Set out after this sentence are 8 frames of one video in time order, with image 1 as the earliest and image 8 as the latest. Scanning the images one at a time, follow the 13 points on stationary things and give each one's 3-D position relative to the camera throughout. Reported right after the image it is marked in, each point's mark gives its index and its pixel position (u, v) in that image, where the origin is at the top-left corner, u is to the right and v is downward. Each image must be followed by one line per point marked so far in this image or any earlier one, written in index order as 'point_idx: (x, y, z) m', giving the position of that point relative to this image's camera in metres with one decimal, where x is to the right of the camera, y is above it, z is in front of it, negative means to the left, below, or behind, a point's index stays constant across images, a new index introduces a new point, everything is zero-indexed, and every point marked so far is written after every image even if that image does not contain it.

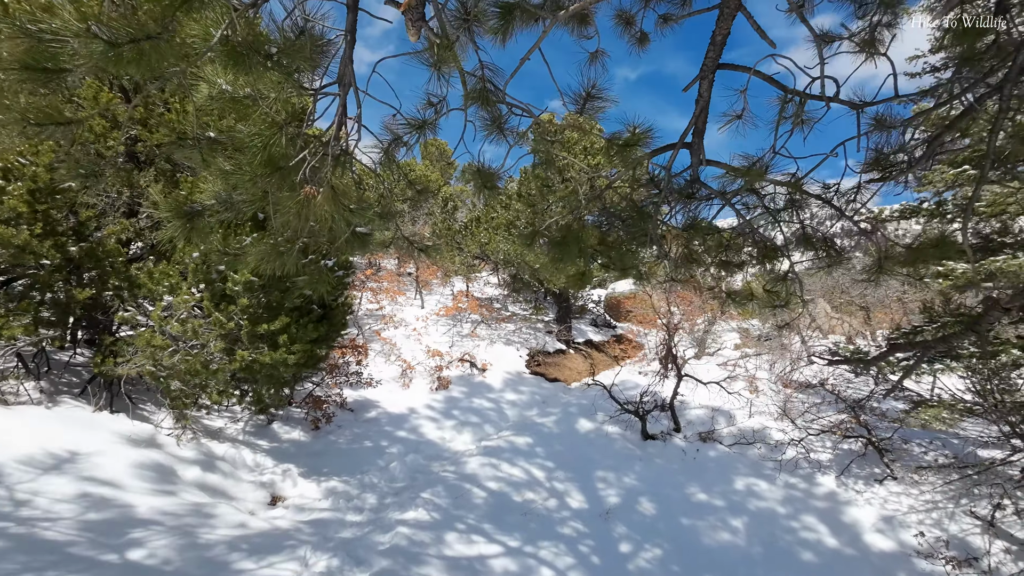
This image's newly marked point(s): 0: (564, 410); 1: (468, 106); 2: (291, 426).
0: (+0.9, -2.1, +8.4) m
1: (-0.2, +1.0, +2.8) m
2: (-2.9, -1.8, +6.4) m
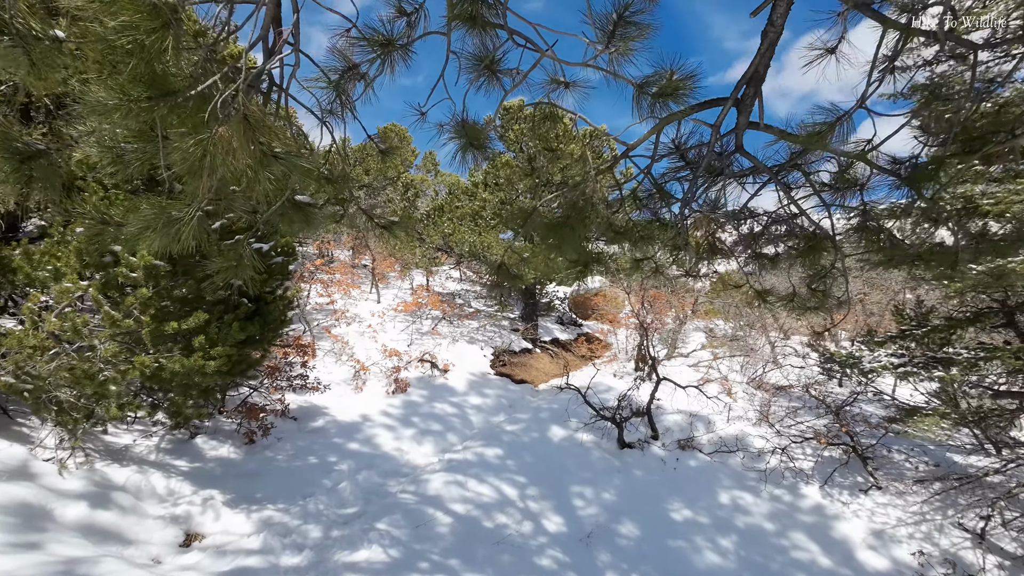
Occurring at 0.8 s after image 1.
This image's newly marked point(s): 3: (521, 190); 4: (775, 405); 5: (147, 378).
0: (+0.3, -2.0, +7.8) m
1: (-0.2, +1.1, +2.0) m
2: (-3.3, -1.7, +5.4) m
3: (+0.2, +2.2, +10.9) m
4: (+4.6, -2.0, +8.4) m
5: (-2.8, -0.7, +3.7) m
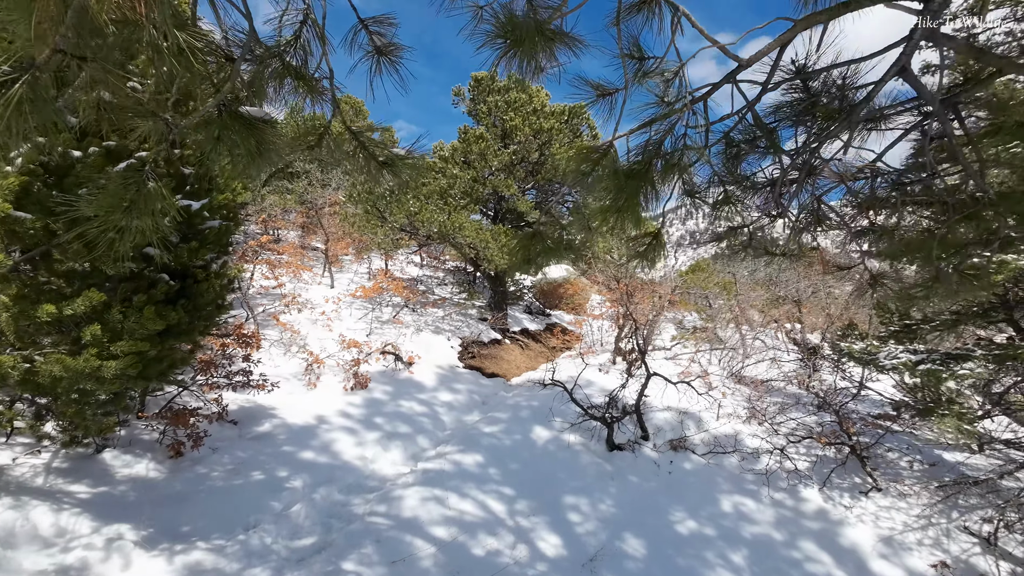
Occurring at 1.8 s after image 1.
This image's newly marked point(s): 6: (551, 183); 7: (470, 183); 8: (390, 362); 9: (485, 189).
0: (0.0, -1.8, +7.0) m
1: (0.0, +1.2, +1.2) m
2: (-3.3, -1.5, +4.3) m
3: (-0.3, +2.5, +10.0) m
4: (+4.1, -1.9, +8.1) m
5: (-2.7, -0.5, +2.6) m
6: (+0.8, +2.2, +10.5) m
7: (-0.9, +2.2, +10.0) m
8: (-2.1, -1.3, +8.3) m
9: (-0.6, +2.1, +10.2) m
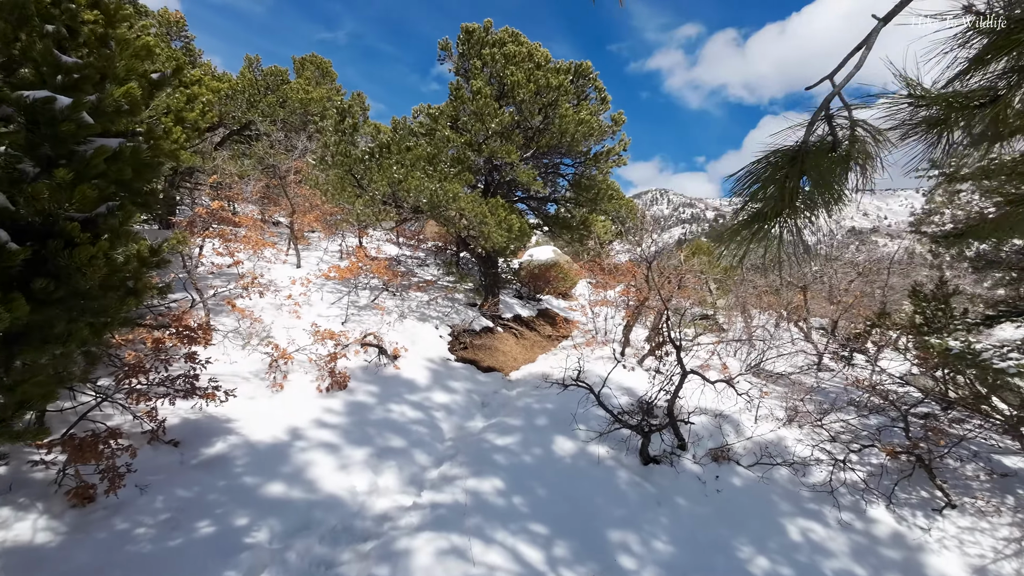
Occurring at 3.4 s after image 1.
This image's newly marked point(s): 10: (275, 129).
0: (+0.2, -1.6, +5.9) m
1: (+0.6, +1.2, 0.0) m
2: (-3.0, -1.3, +3.0) m
3: (-0.3, +2.8, +8.7) m
4: (+4.2, -1.6, +7.2) m
5: (-2.2, -0.4, +1.3) m
6: (+0.8, +2.6, +9.2) m
7: (-0.9, +2.5, +8.7) m
8: (-2.0, -1.0, +7.0) m
9: (-0.6, +2.4, +8.9) m
10: (-5.3, +3.5, +10.8) m
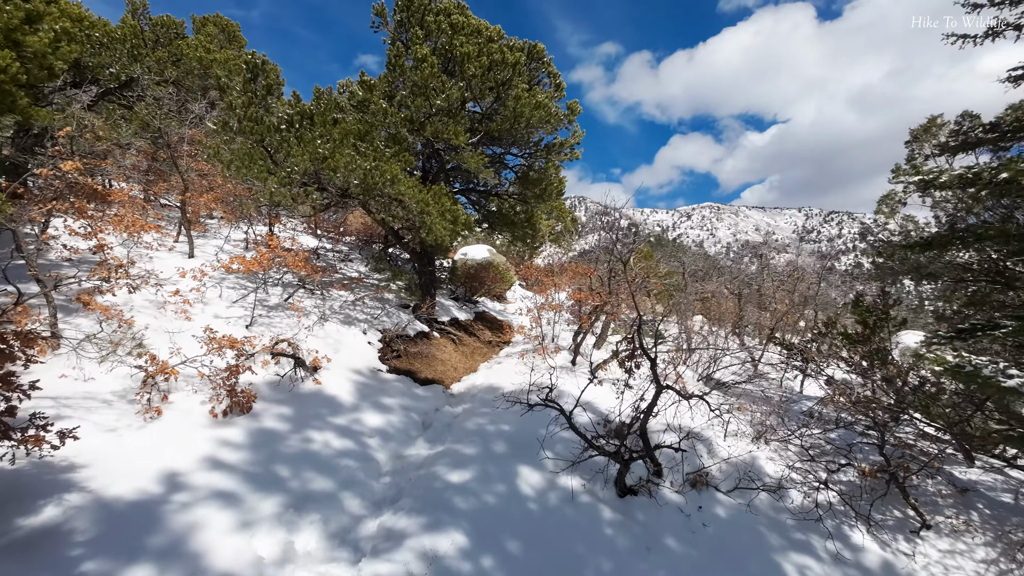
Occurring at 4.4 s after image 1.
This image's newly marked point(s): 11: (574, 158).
0: (-0.3, -1.6, +4.9) m
1: (+1.2, +1.2, -0.8) m
2: (-2.9, -1.2, +1.5) m
3: (-1.2, +2.8, +7.6) m
4: (+3.5, -1.7, +6.9) m
5: (-1.9, -0.4, 0.0) m
6: (-0.1, +2.5, +8.3) m
7: (-1.7, +2.5, +7.5) m
8: (-2.6, -0.9, +5.7) m
9: (-1.5, +2.4, +7.8) m
10: (-6.4, +3.6, +8.9) m
11: (+1.2, +2.4, +9.0) m
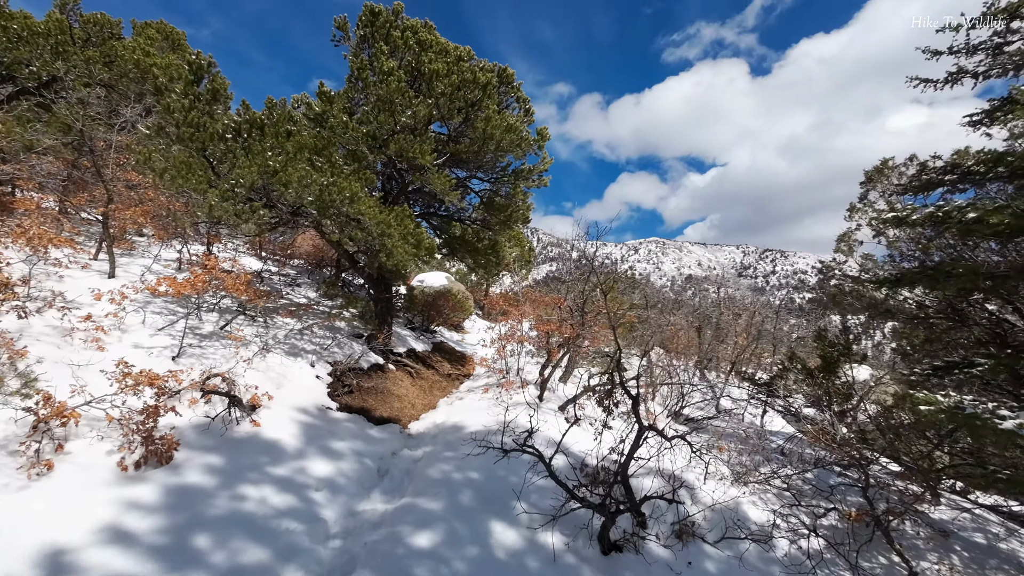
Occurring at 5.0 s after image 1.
0: (-0.6, -1.9, +4.3) m
1: (+1.5, +1.2, -1.1) m
2: (-2.8, -1.3, +0.7) m
3: (-1.6, +2.4, +7.2) m
4: (+3.0, -2.2, +6.6) m
5: (-1.6, -0.3, -0.7) m
6: (-0.7, +2.0, +8.0) m
7: (-2.2, +2.1, +7.0) m
8: (-2.9, -1.2, +4.9) m
9: (-1.9, +2.0, +7.3) m
10: (-6.9, +3.3, +8.0) m
11: (+0.5, +1.9, +8.8) m
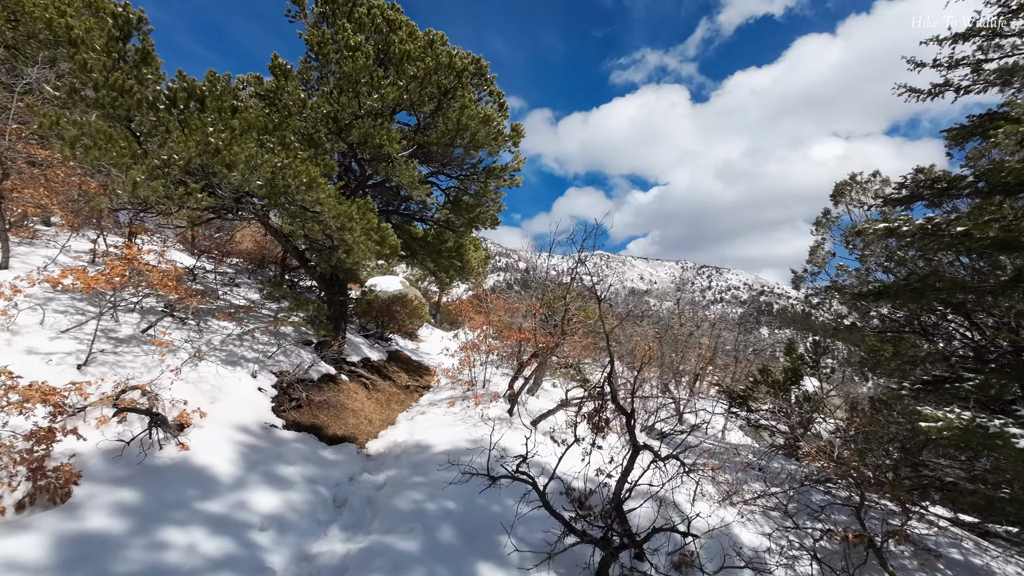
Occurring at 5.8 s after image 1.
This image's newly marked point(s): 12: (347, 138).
0: (-0.7, -1.9, +3.7) m
1: (+2.1, +1.3, -1.4) m
2: (-2.5, -1.1, -0.2) m
3: (-1.9, +2.3, +6.5) m
4: (+2.6, -2.3, +6.3) m
5: (-1.1, -0.2, -1.4) m
6: (-1.1, +2.0, +7.4) m
7: (-2.4, +2.1, +6.2) m
8: (-3.1, -1.1, +4.0) m
9: (-2.3, +2.0, +6.5) m
10: (-7.3, +3.3, +6.8) m
11: (0.0, +1.7, +8.3) m
12: (-2.2, +2.0, +6.4) m
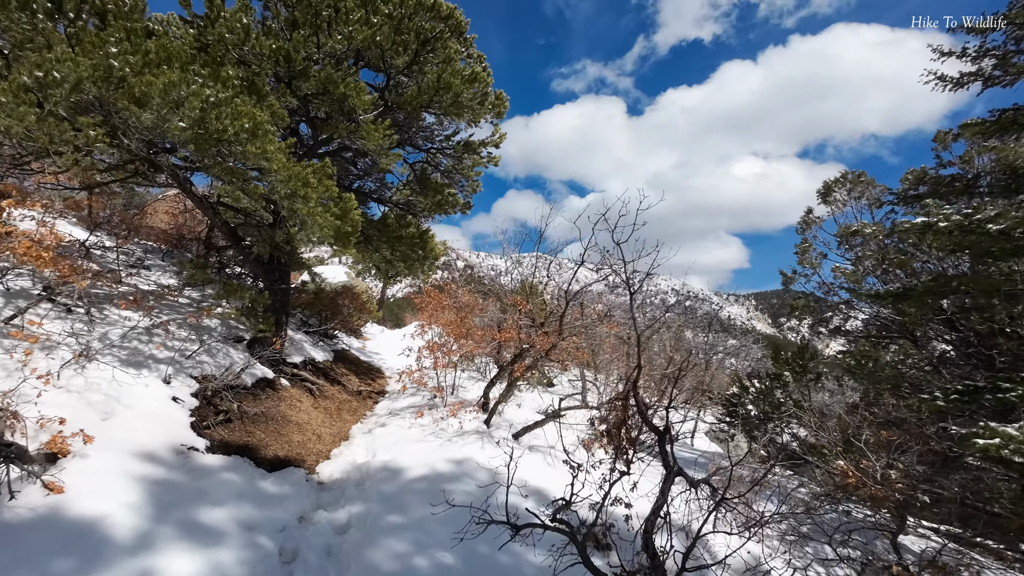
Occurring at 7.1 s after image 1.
0: (-0.5, -1.7, +2.6) m
1: (+3.0, +1.3, -2.0) m
2: (-1.8, -1.0, -1.4) m
3: (-2.0, +2.5, +5.3) m
4: (+2.4, -2.3, +5.7) m
5: (-0.3, 0.0, -2.4) m
6: (-1.3, +2.1, +6.3) m
7: (-2.5, +2.3, +5.0) m
8: (-2.9, -0.9, +2.6) m
9: (-2.3, +2.1, +5.3) m
10: (-7.3, +3.7, +4.9) m
11: (-0.3, +1.9, +7.3) m
12: (-2.2, +2.1, +5.2) m
